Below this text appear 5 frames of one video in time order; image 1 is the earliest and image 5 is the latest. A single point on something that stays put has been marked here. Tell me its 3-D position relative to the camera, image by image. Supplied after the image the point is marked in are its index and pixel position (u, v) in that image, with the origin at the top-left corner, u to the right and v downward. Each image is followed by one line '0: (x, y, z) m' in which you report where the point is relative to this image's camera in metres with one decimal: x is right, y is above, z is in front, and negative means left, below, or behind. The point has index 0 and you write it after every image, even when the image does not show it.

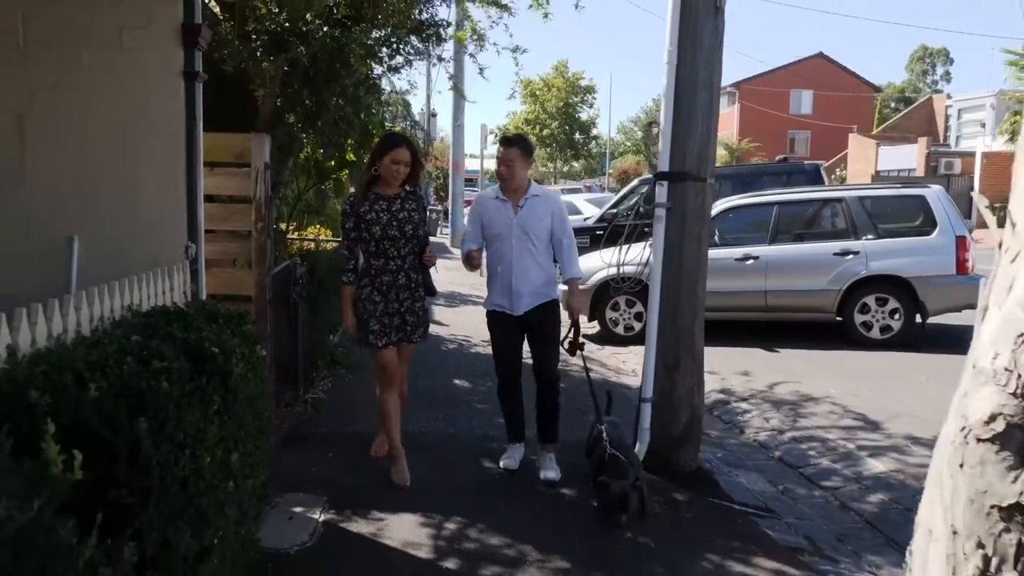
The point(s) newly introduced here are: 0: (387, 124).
0: (-1.7, +2.4, +11.6) m
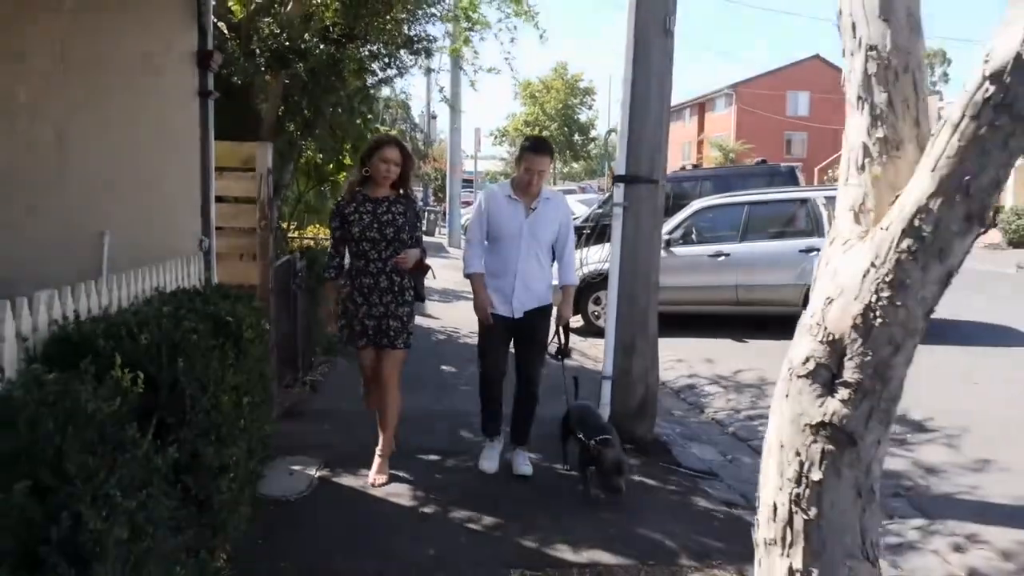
0: (-1.8, +2.4, +12.3) m
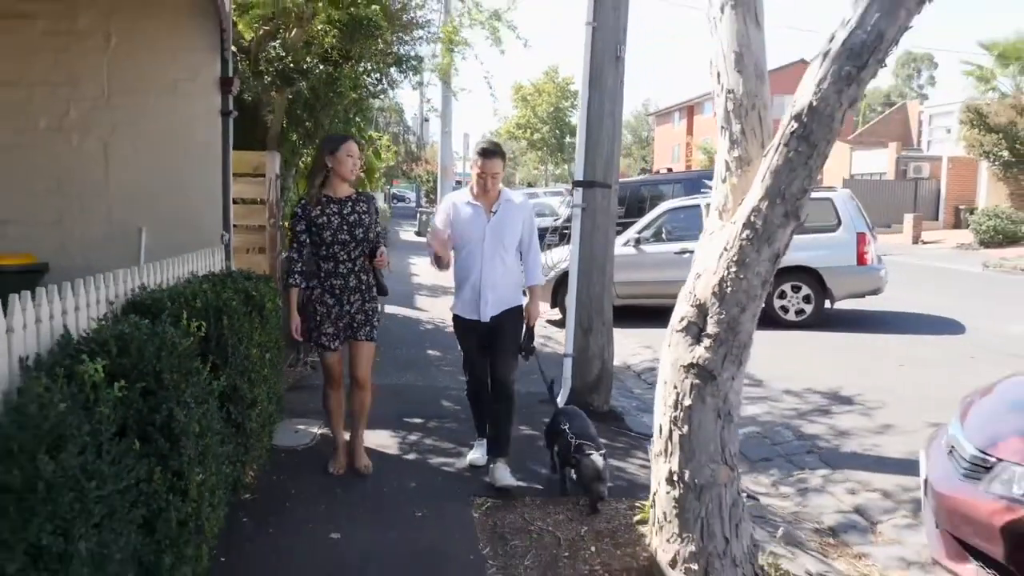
0: (-2.1, +2.5, +13.2) m
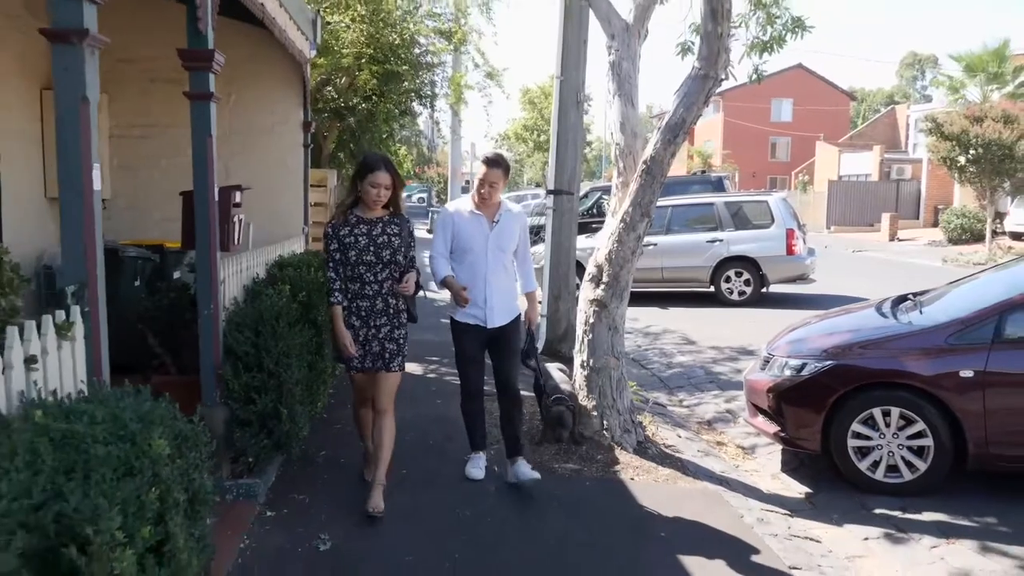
0: (-2.1, +2.7, +15.9) m
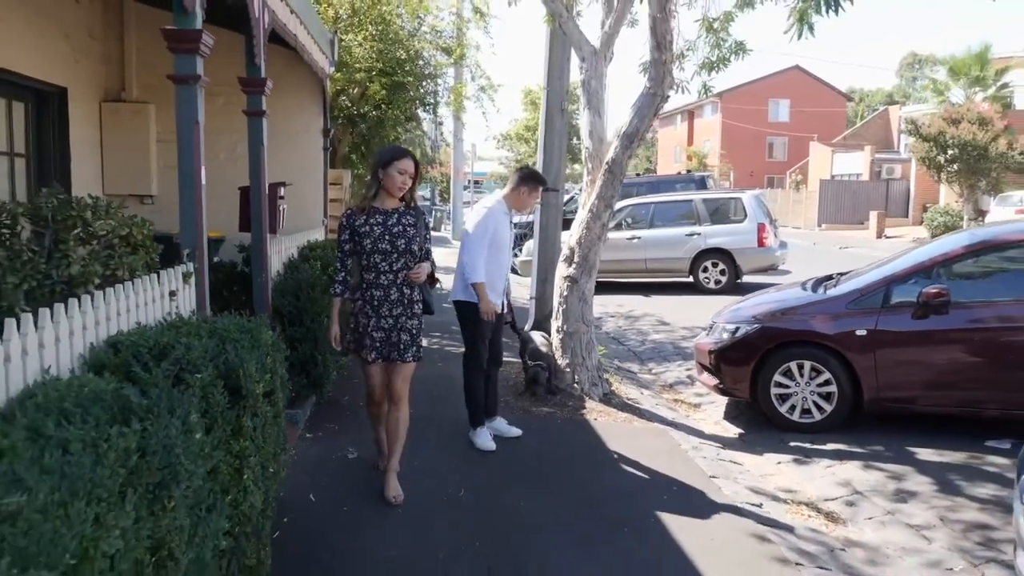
0: (-2.2, +2.9, +17.2) m
